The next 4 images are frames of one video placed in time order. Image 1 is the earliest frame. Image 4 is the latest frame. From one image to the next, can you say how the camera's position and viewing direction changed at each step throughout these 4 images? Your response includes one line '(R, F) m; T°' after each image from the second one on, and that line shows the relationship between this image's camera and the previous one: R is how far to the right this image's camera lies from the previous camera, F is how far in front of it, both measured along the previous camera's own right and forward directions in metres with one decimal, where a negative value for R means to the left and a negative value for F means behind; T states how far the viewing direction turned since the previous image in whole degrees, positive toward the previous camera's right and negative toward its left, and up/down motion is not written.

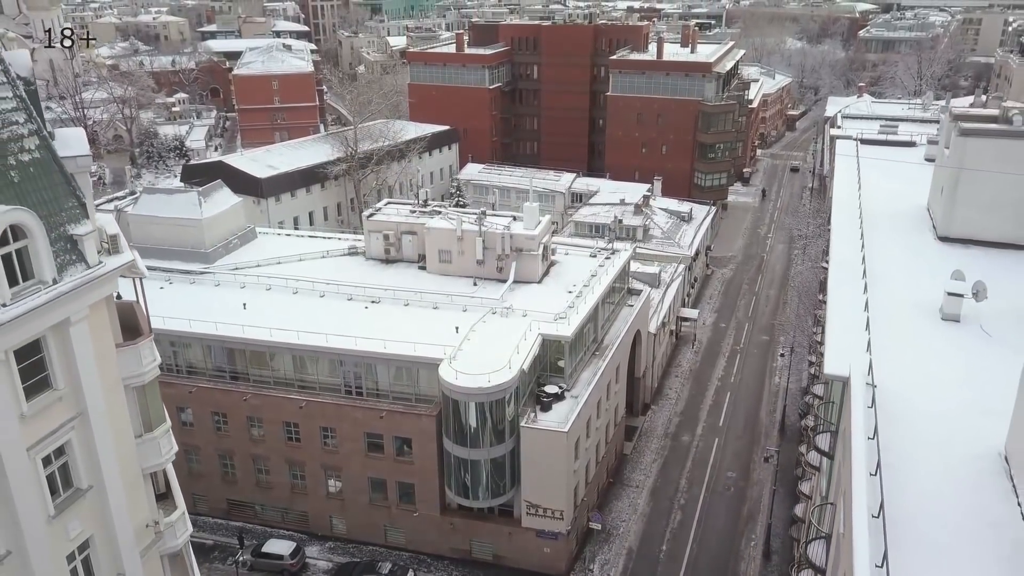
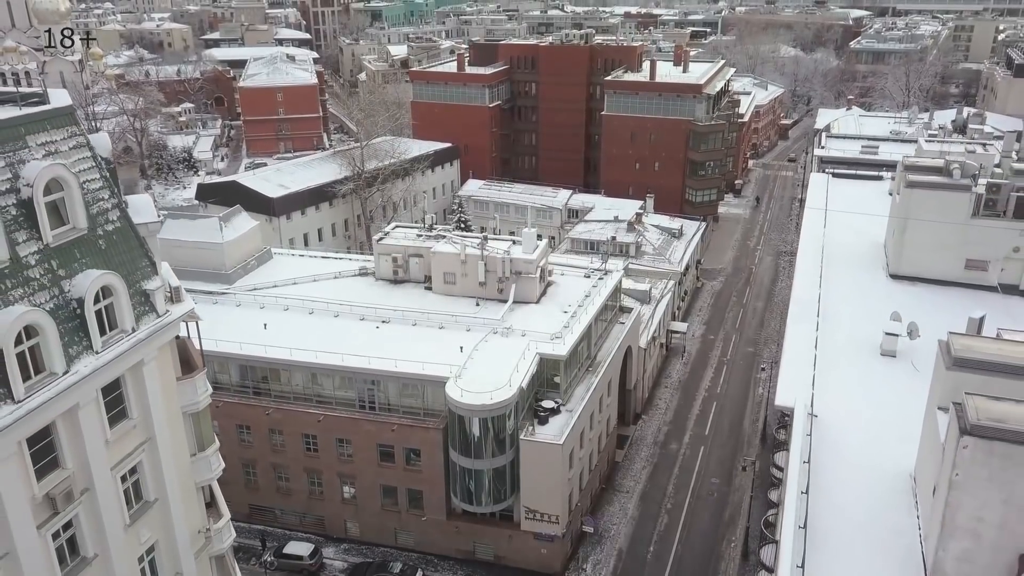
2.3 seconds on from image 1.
(-0.1, -2.9) m; 0°
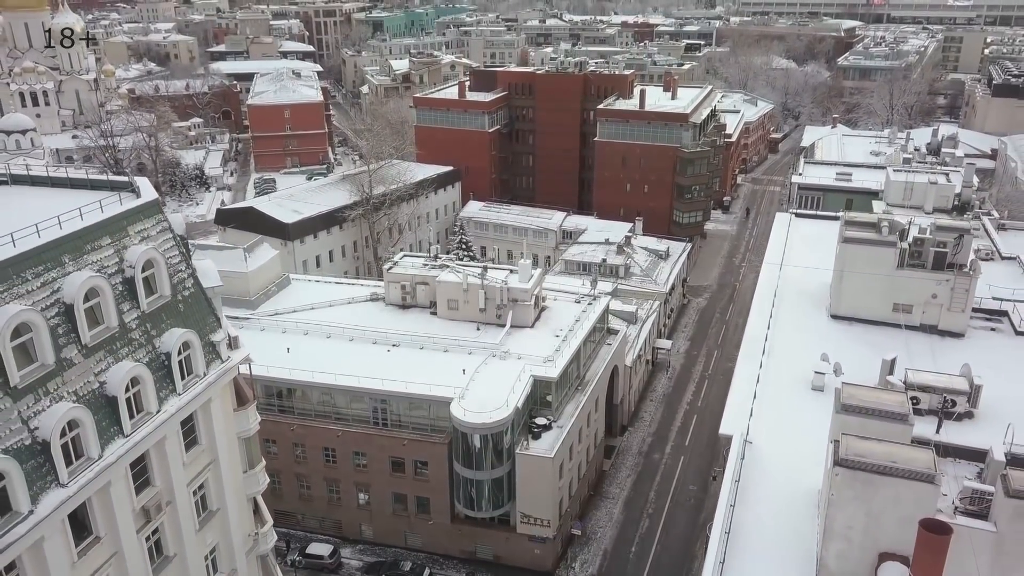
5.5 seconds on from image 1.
(+0.1, -4.2) m; 0°
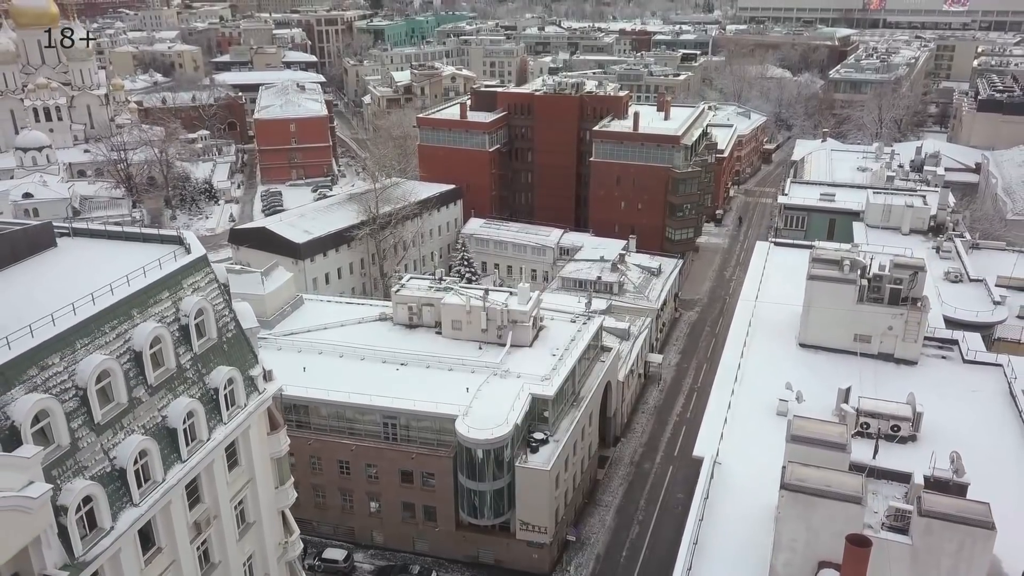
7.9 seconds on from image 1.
(0.0, -3.2) m; 0°
